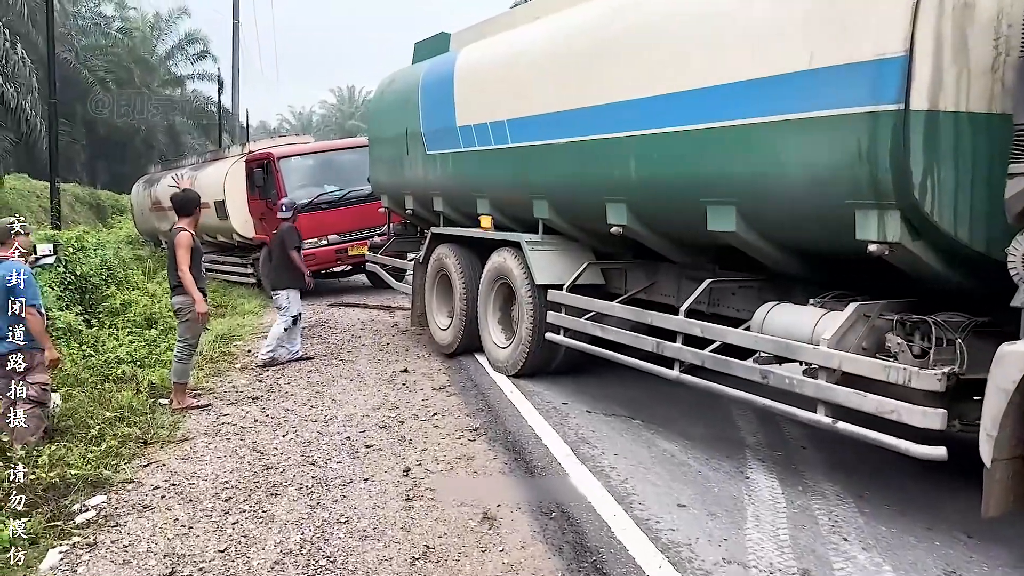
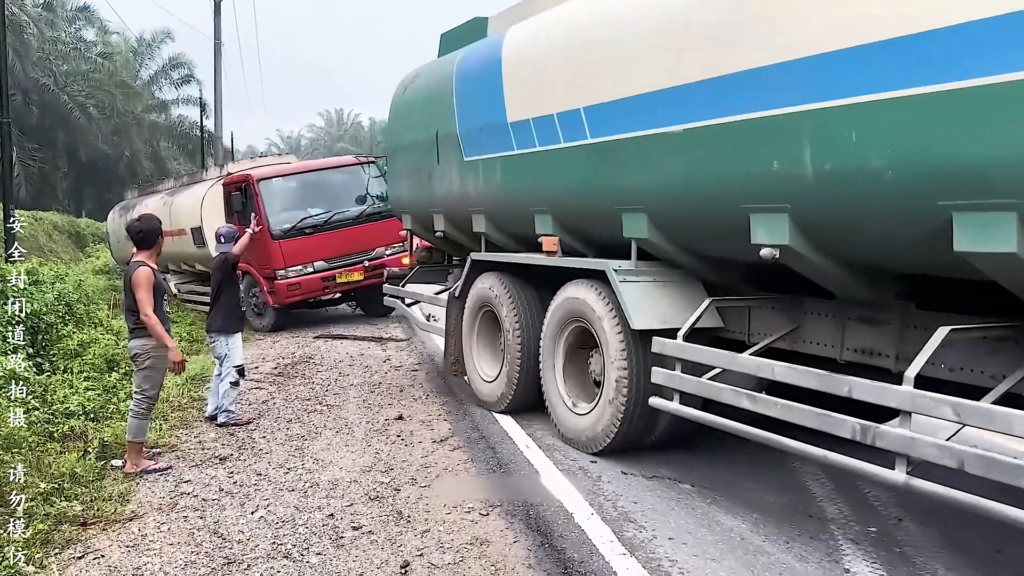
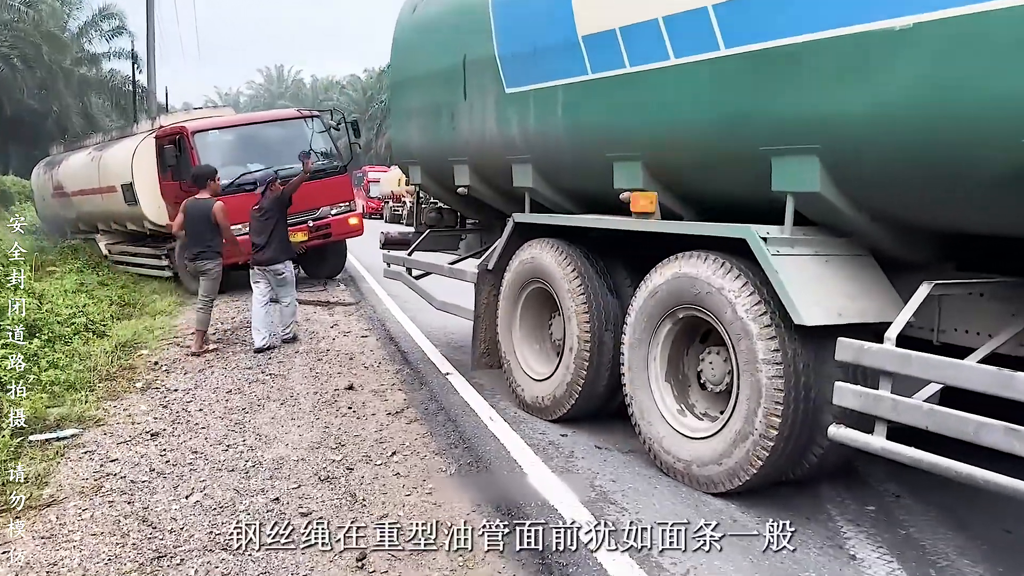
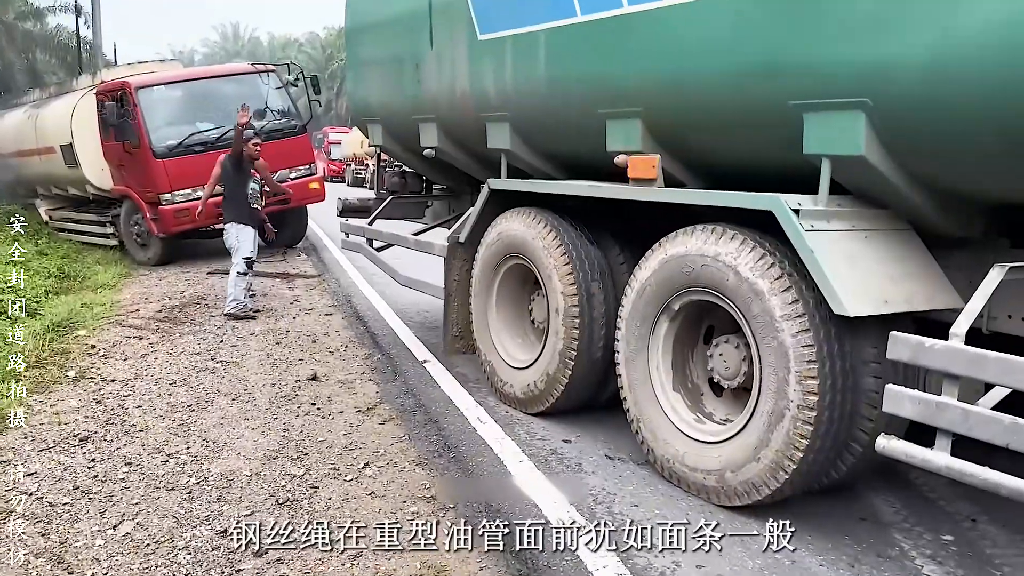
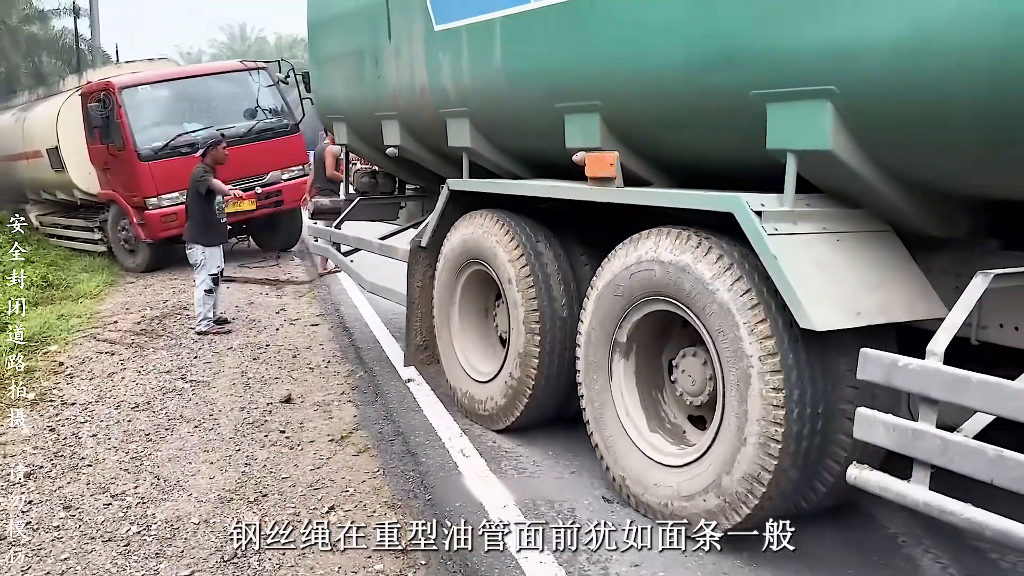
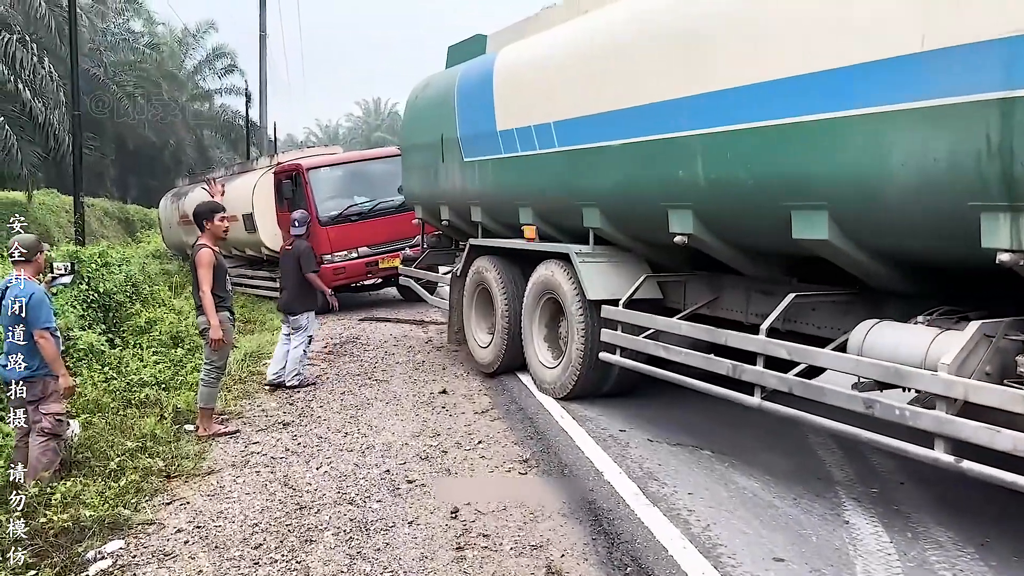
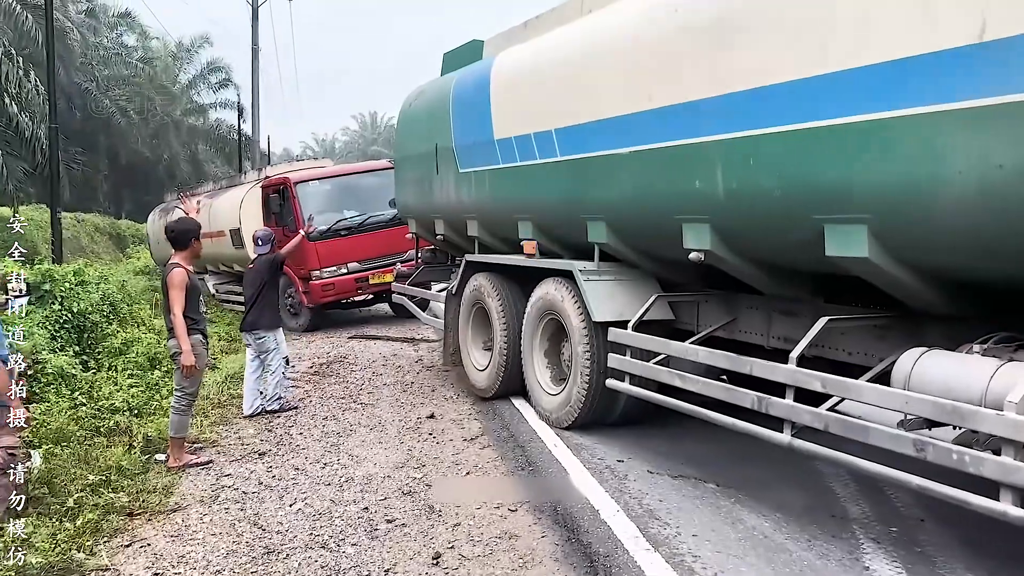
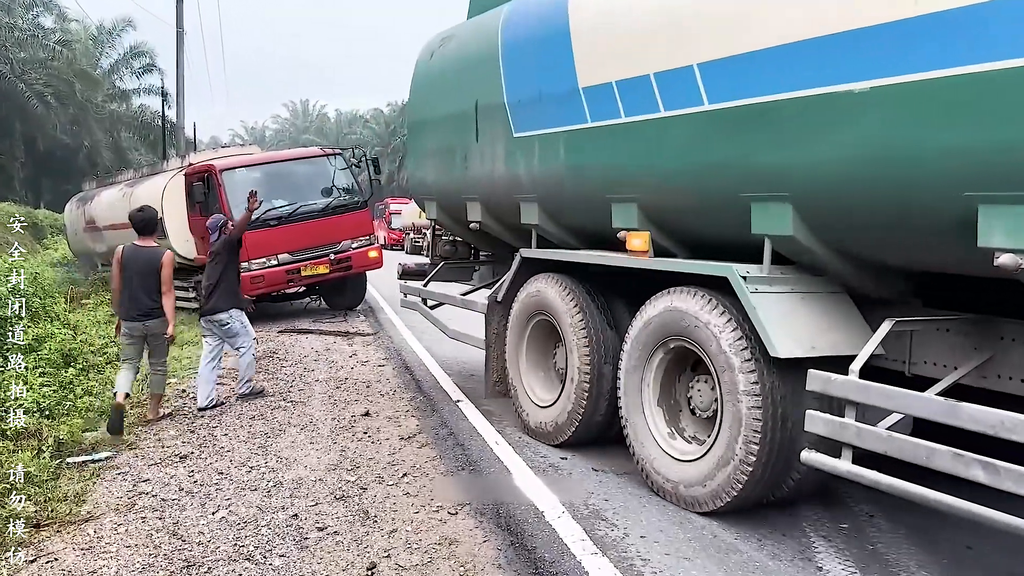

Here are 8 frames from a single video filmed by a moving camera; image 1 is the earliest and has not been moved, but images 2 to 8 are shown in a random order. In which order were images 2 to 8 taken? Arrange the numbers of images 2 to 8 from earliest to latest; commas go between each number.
6, 7, 2, 8, 3, 4, 5
